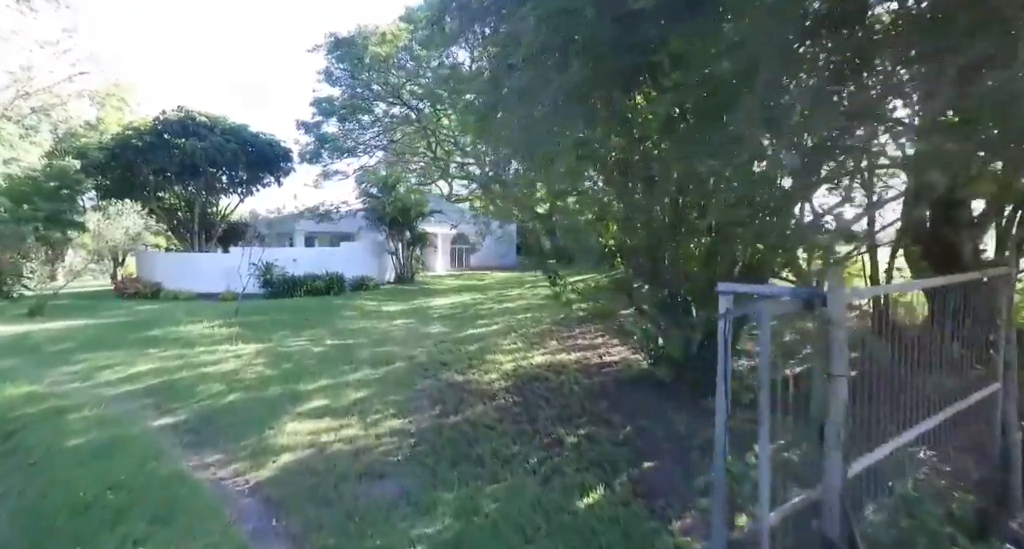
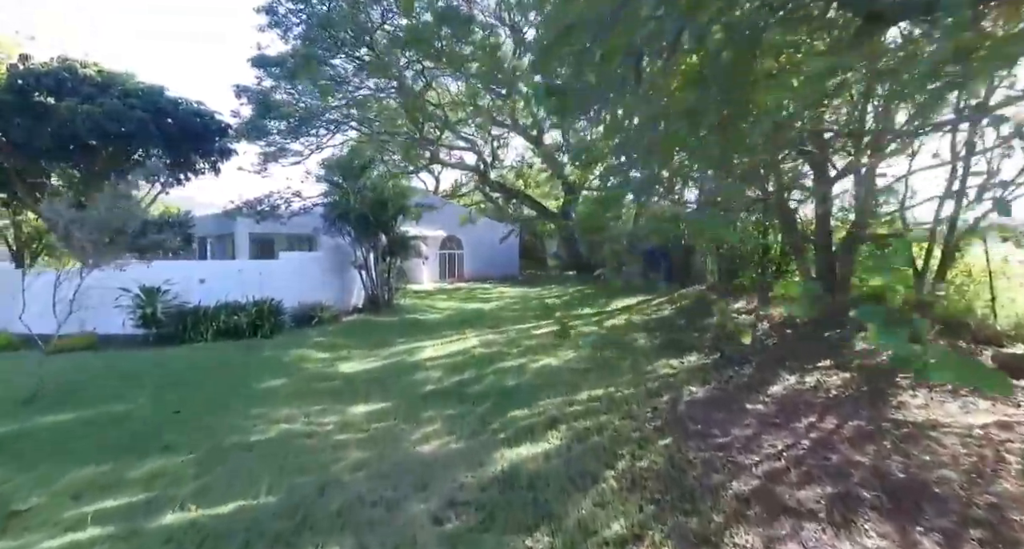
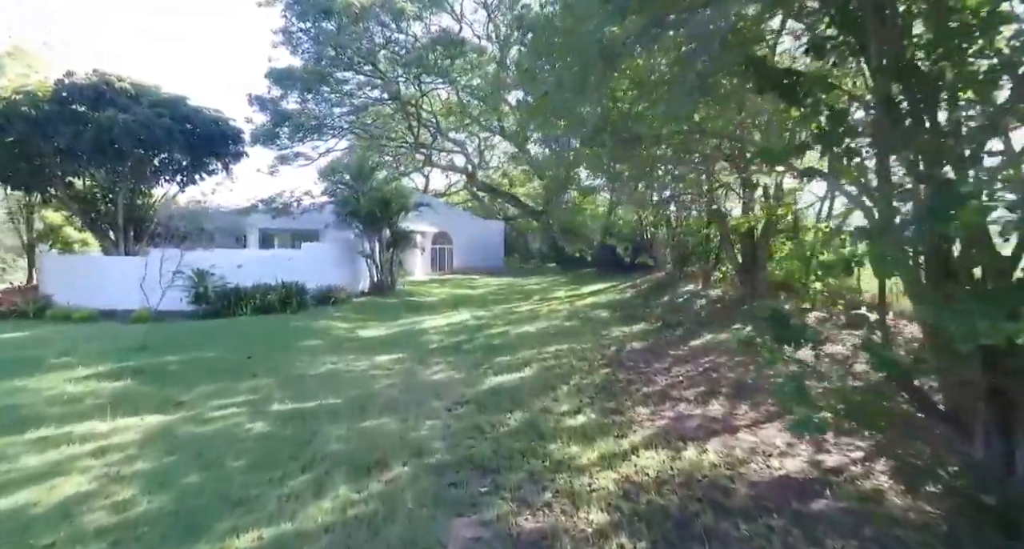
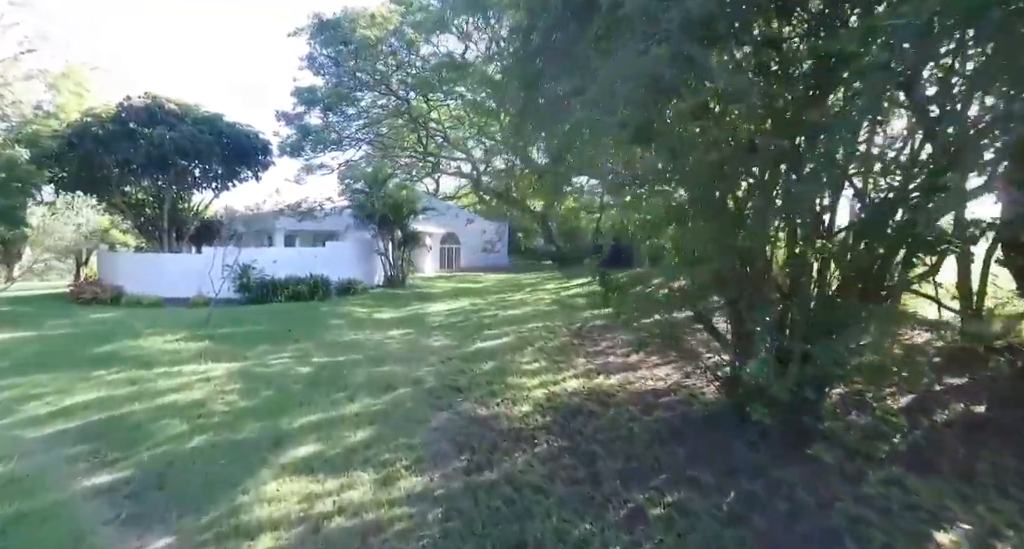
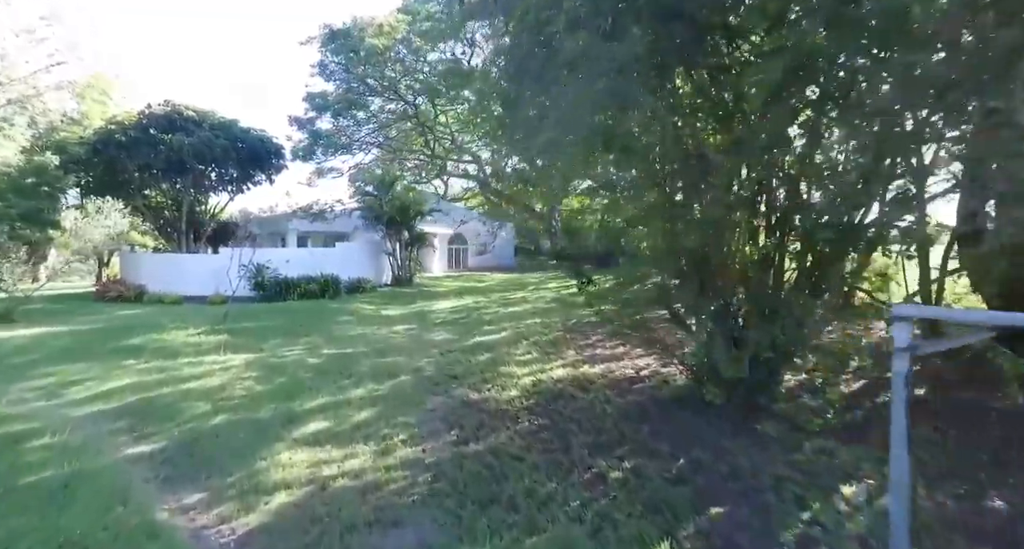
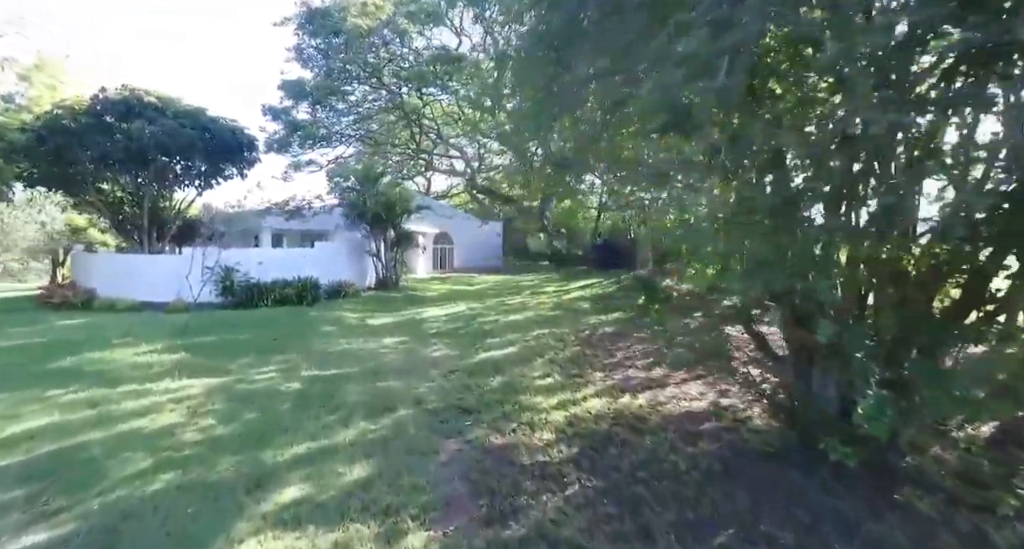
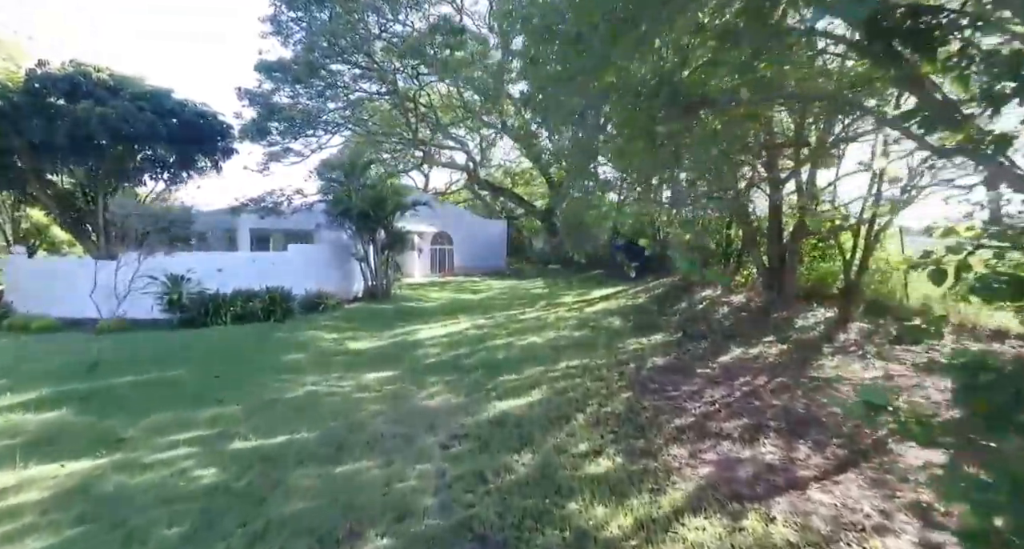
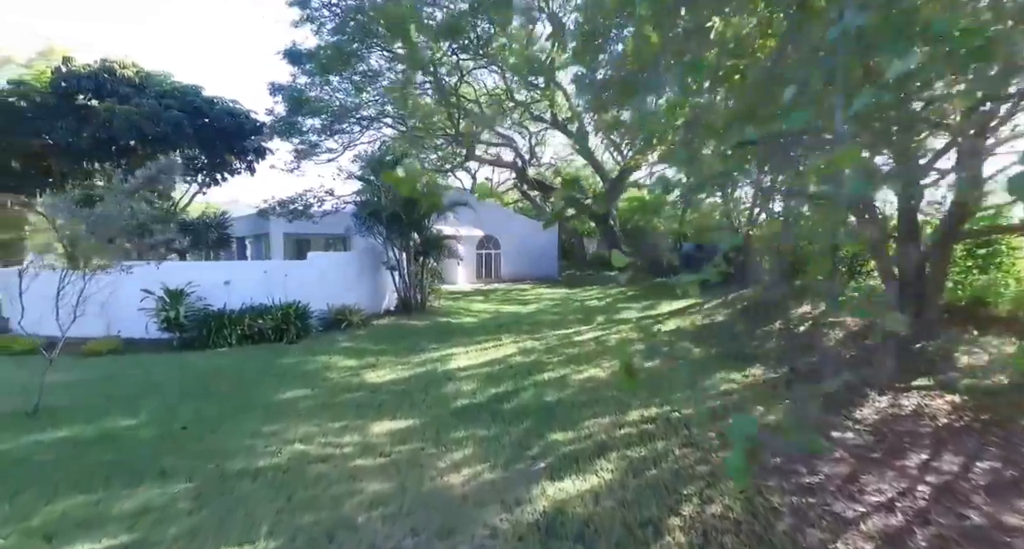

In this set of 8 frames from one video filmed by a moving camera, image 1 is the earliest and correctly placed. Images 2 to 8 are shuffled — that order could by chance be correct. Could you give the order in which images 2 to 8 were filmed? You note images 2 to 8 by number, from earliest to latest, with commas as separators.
5, 4, 6, 3, 7, 2, 8
